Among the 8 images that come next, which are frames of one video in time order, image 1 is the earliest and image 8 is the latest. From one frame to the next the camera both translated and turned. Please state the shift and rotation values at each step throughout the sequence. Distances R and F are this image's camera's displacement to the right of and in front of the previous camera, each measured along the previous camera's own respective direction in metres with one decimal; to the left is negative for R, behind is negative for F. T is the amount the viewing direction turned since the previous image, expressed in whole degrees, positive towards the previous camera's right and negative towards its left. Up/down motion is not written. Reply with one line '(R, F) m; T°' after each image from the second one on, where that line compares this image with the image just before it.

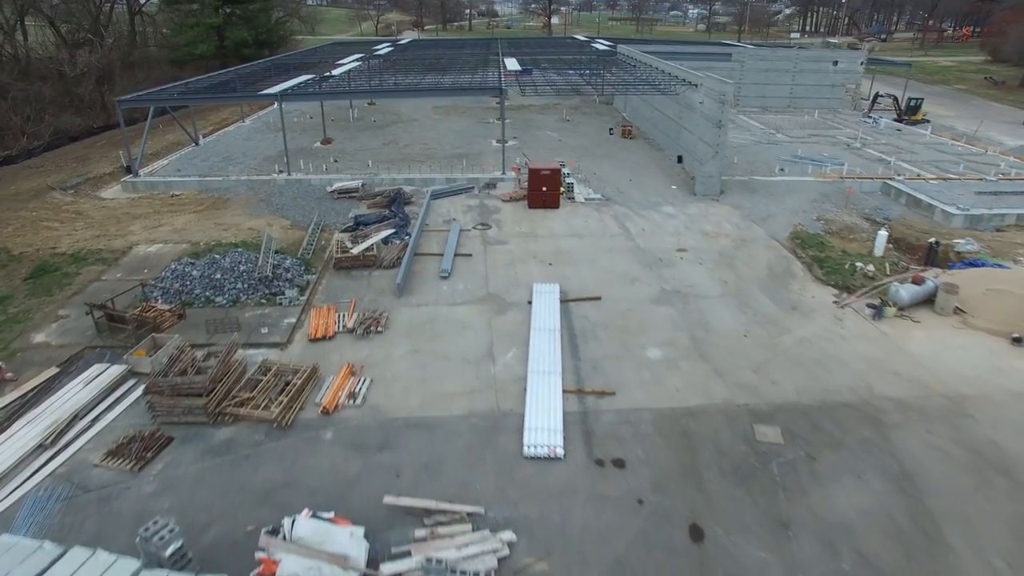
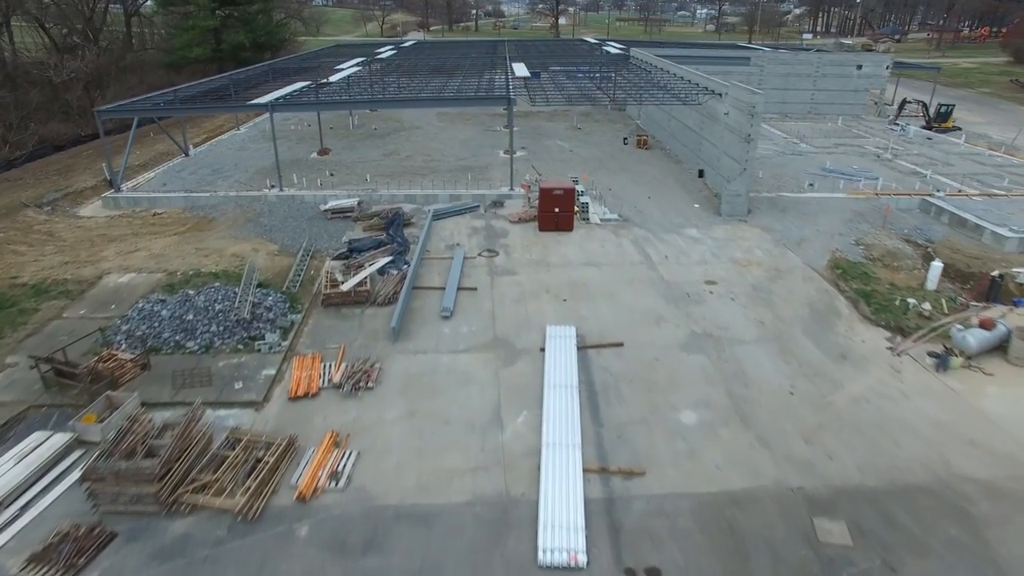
(-0.1, +1.4) m; -1°
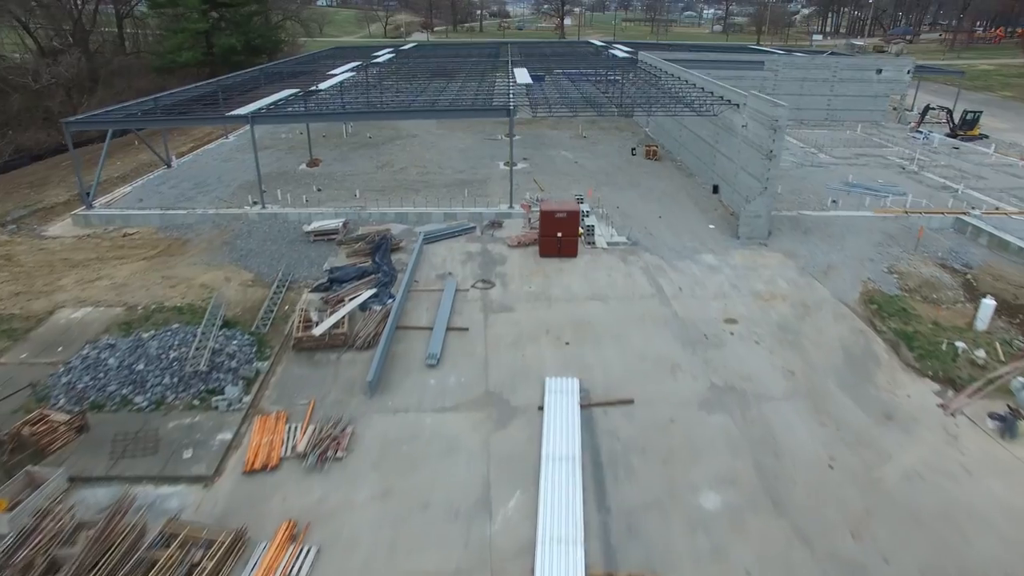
(+0.2, +1.3) m; 0°
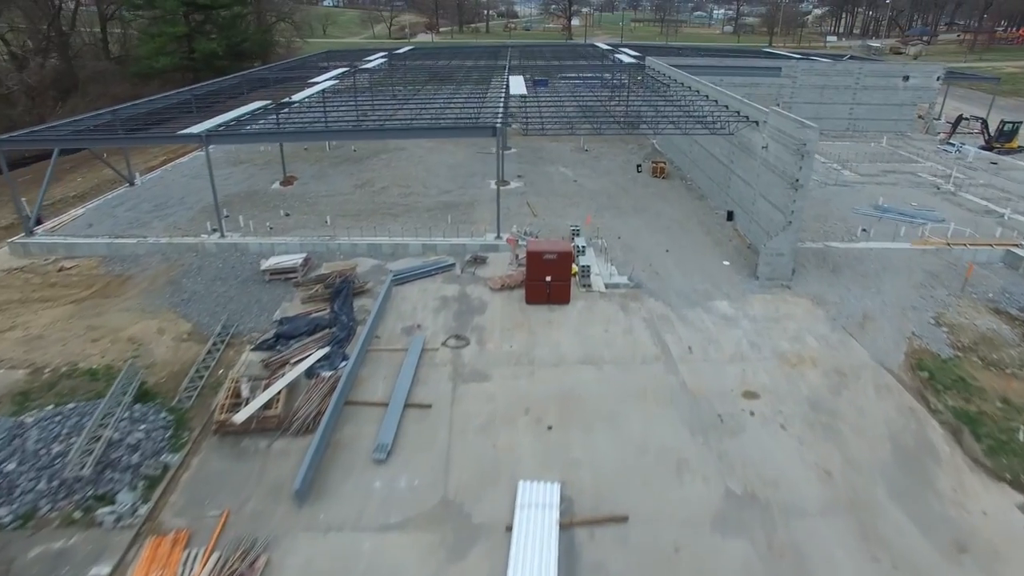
(+0.5, +1.9) m; -1°
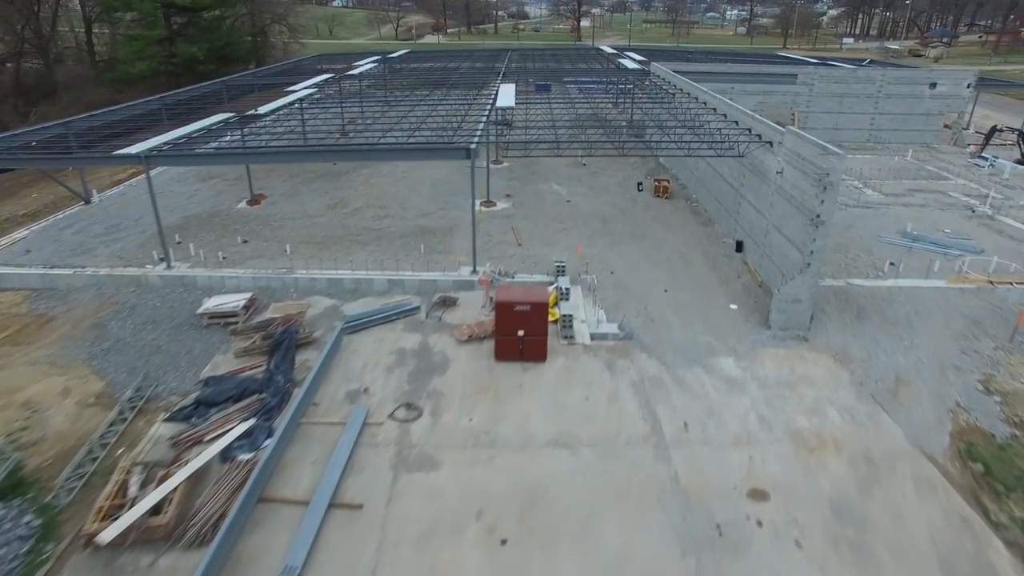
(+0.7, +1.8) m; -1°
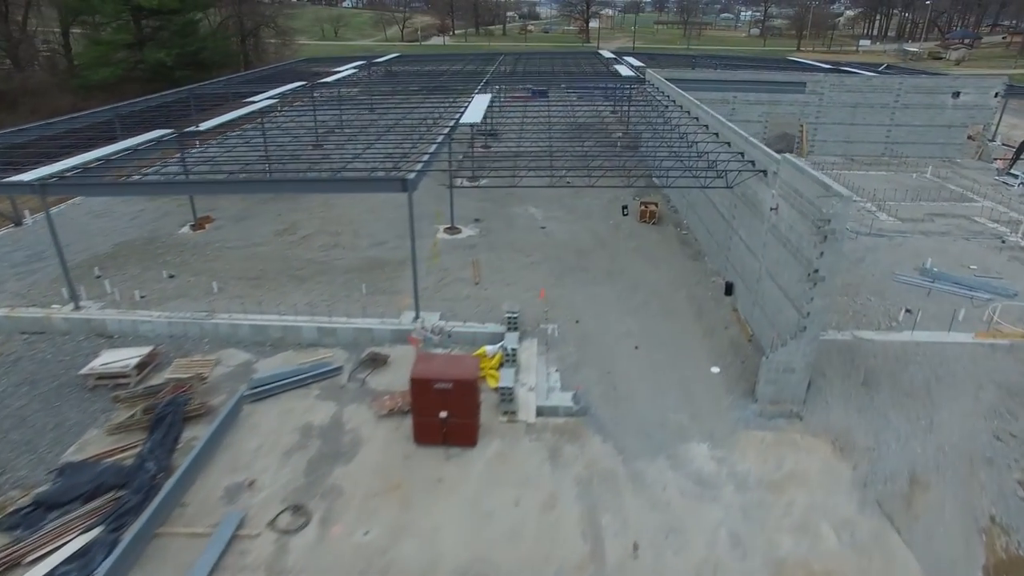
(+1.2, +1.8) m; -1°
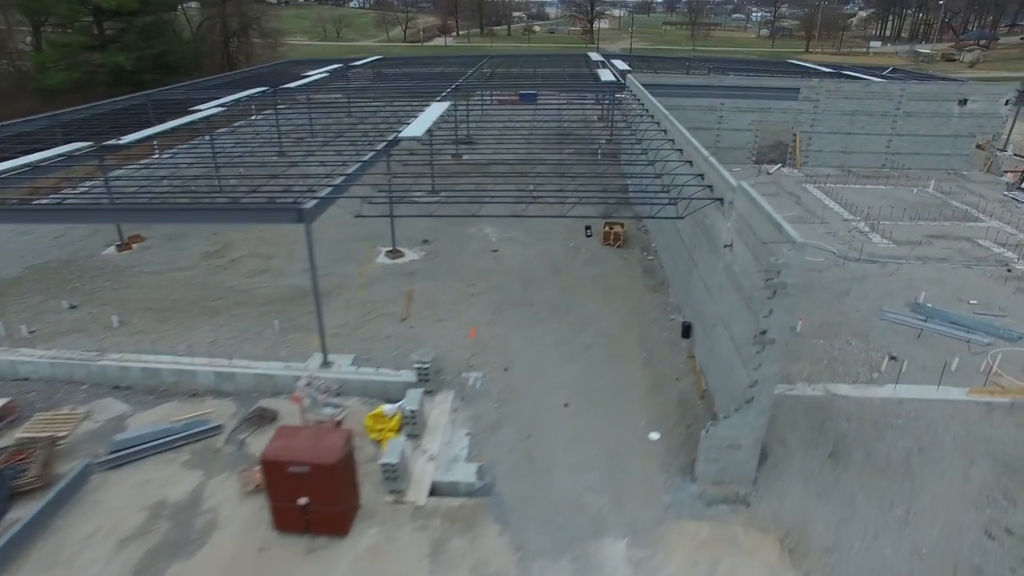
(+1.5, +1.5) m; -1°
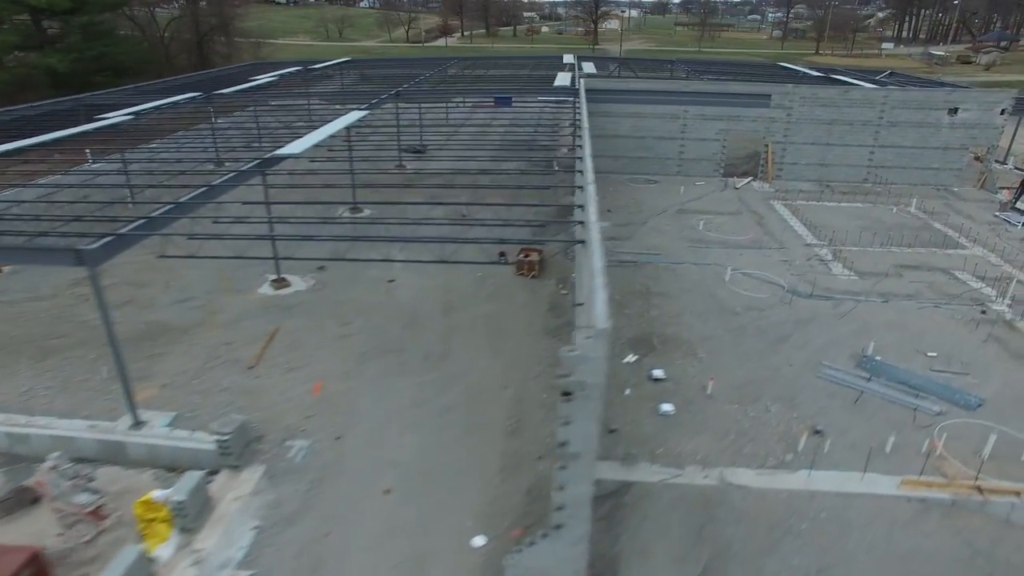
(+2.5, +1.8) m; -2°
